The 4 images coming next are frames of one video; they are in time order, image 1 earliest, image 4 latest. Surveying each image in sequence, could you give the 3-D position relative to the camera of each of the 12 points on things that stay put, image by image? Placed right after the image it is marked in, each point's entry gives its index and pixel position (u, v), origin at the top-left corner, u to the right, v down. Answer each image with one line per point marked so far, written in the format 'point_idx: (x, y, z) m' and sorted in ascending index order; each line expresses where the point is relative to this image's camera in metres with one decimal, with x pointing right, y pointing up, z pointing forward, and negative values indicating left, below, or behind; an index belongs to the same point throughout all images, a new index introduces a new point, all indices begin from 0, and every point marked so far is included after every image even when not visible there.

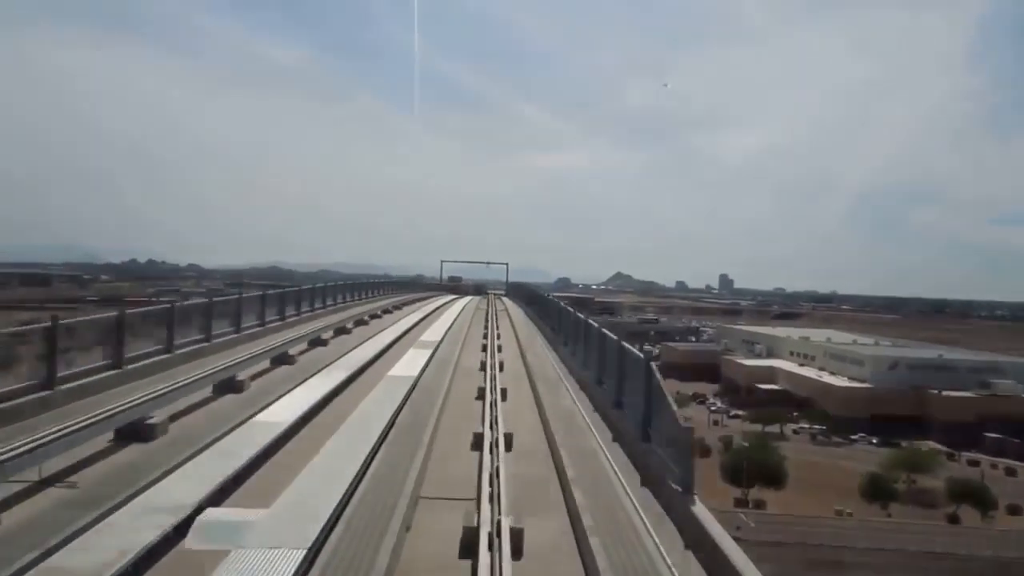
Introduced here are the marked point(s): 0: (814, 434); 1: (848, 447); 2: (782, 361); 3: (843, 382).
0: (+4.5, -2.2, +12.3) m
1: (+4.8, -2.3, +11.8) m
2: (+5.7, -1.5, +17.0) m
3: (+5.8, -1.6, +14.1) m
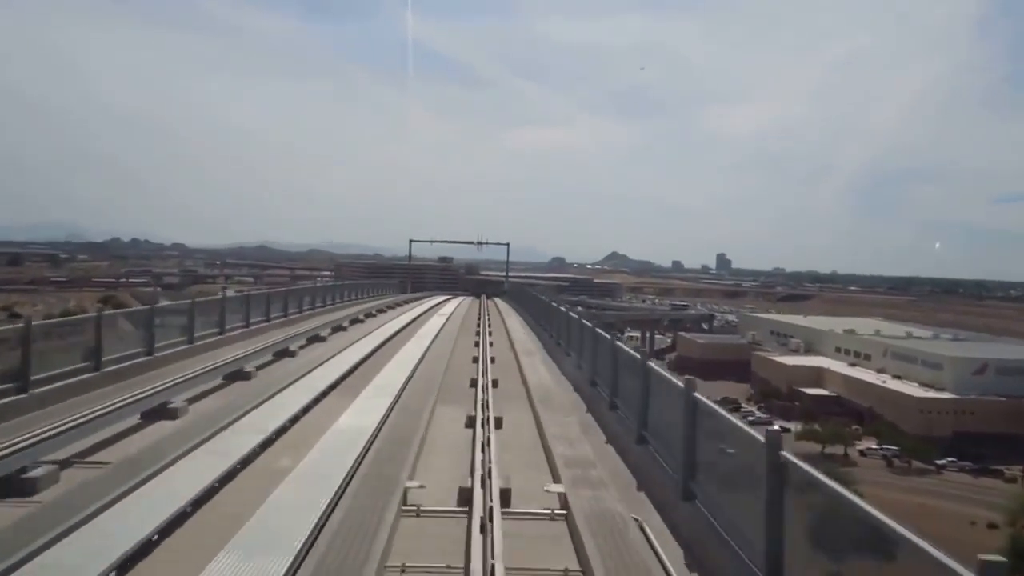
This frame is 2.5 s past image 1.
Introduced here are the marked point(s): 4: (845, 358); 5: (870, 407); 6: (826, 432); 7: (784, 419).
0: (+4.5, -2.0, +9.7) m
1: (+4.8, -2.2, +9.3) m
2: (+5.6, -1.2, +14.4) m
3: (+5.7, -1.4, +11.6) m
4: (+6.0, -1.3, +14.6) m
5: (+5.1, -1.7, +11.5) m
6: (+4.0, -1.8, +10.4) m
7: (+3.9, -1.9, +11.7) m
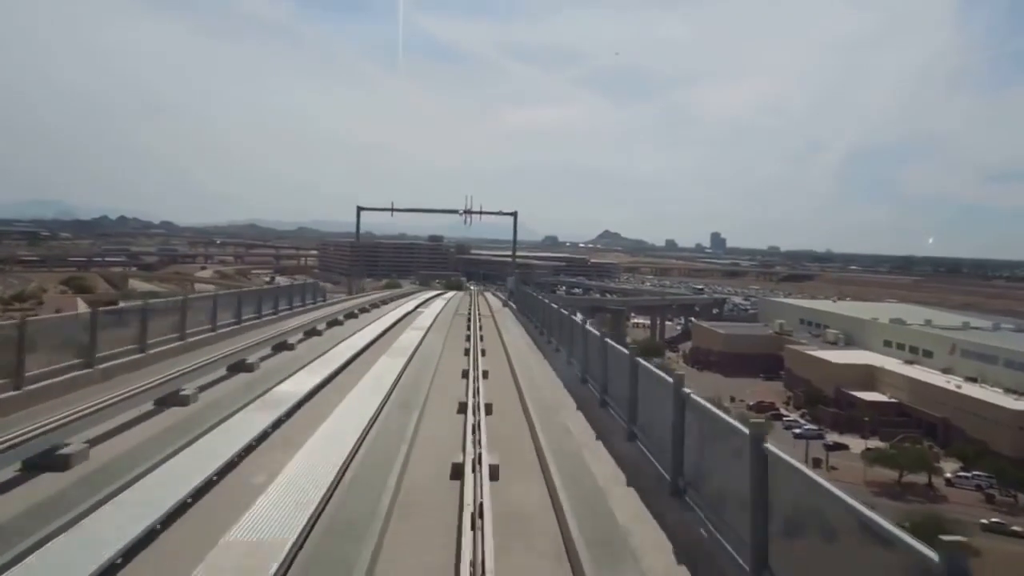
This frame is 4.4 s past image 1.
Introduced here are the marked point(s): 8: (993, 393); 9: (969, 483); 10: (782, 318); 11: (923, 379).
0: (+4.5, -1.9, +7.7) m
1: (+4.8, -2.1, +7.2) m
2: (+5.5, -1.0, +12.4) m
3: (+5.7, -1.3, +9.5) m
4: (+5.9, -1.0, +12.5) m
5: (+5.0, -1.5, +9.5) m
6: (+4.0, -1.7, +8.3) m
7: (+3.9, -1.7, +9.6) m
8: (+5.7, -1.3, +9.7) m
9: (+4.5, -1.9, +8.0) m
10: (+5.5, -0.6, +16.8) m
11: (+5.3, -1.2, +10.5) m
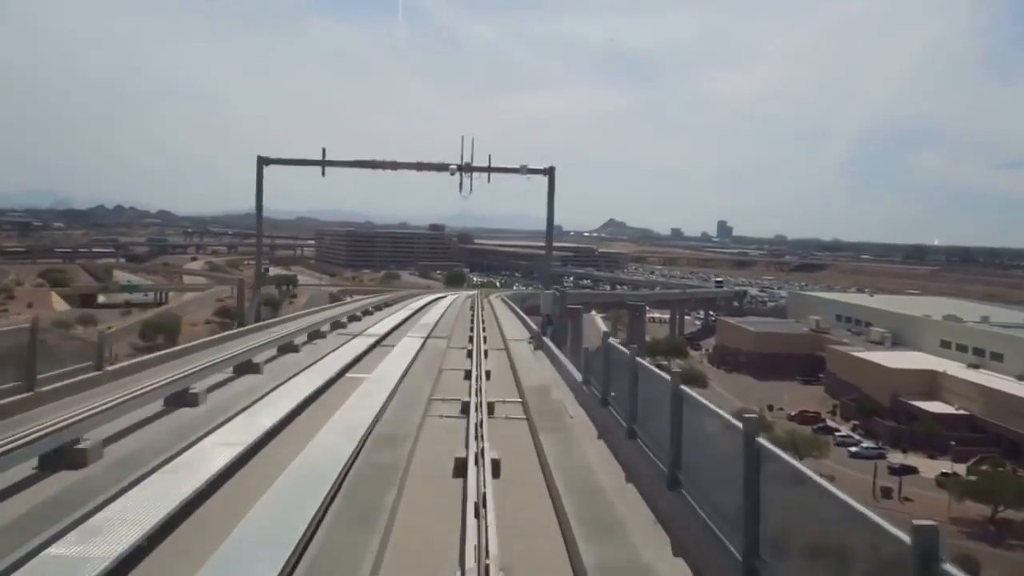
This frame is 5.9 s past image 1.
0: (+4.6, -1.9, +6.3) m
1: (+4.9, -2.0, +5.9) m
2: (+5.7, -0.9, +11.0) m
3: (+5.8, -1.2, +8.1) m
4: (+6.0, -0.9, +11.1) m
5: (+5.1, -1.5, +8.1) m
6: (+4.1, -1.7, +6.9) m
7: (+4.0, -1.7, +8.3) m
8: (+5.8, -1.2, +8.3) m
9: (+4.6, -1.9, +6.6) m
10: (+5.7, -0.5, +15.4) m
11: (+5.4, -1.1, +9.1) m
